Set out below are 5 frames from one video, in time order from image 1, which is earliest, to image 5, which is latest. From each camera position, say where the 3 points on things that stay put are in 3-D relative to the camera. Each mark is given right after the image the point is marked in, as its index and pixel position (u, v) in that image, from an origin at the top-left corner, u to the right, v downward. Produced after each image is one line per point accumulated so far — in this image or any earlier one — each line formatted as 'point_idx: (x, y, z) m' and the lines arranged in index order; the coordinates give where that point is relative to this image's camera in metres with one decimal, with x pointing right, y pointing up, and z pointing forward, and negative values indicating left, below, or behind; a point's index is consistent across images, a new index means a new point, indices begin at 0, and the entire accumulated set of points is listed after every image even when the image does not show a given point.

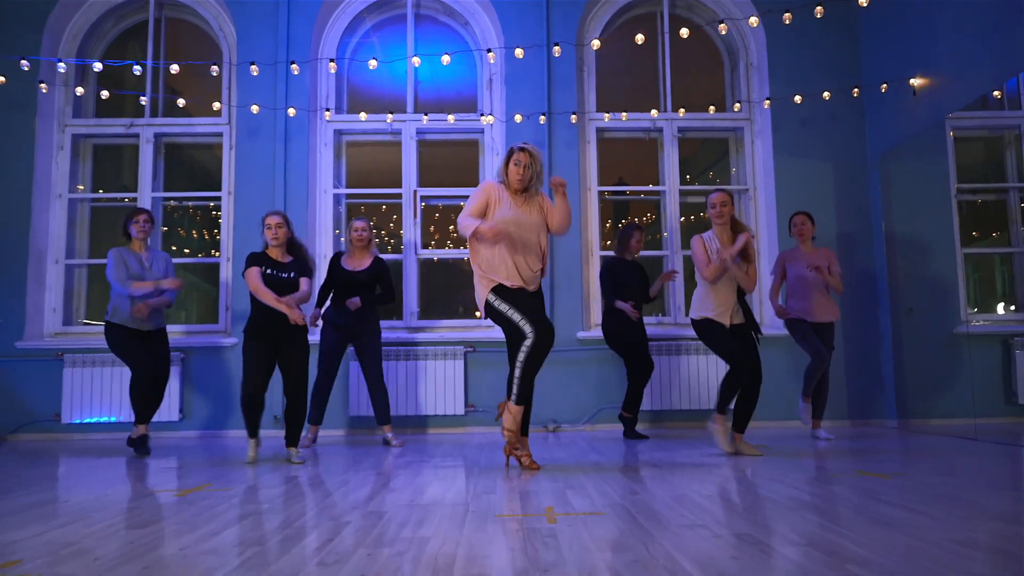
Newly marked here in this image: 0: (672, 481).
0: (+0.5, -0.6, +2.6) m
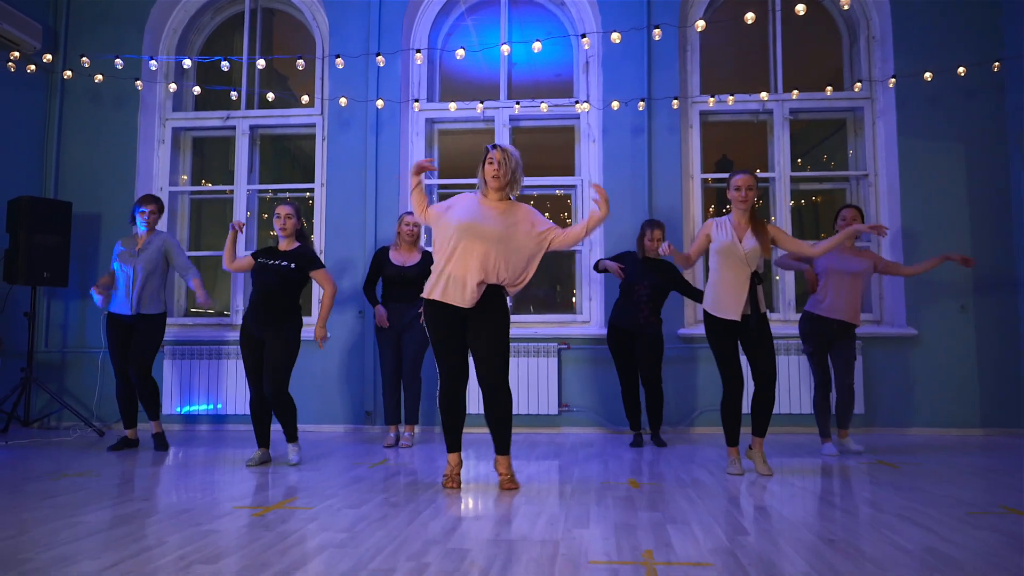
0: (+0.8, -0.7, +2.4) m
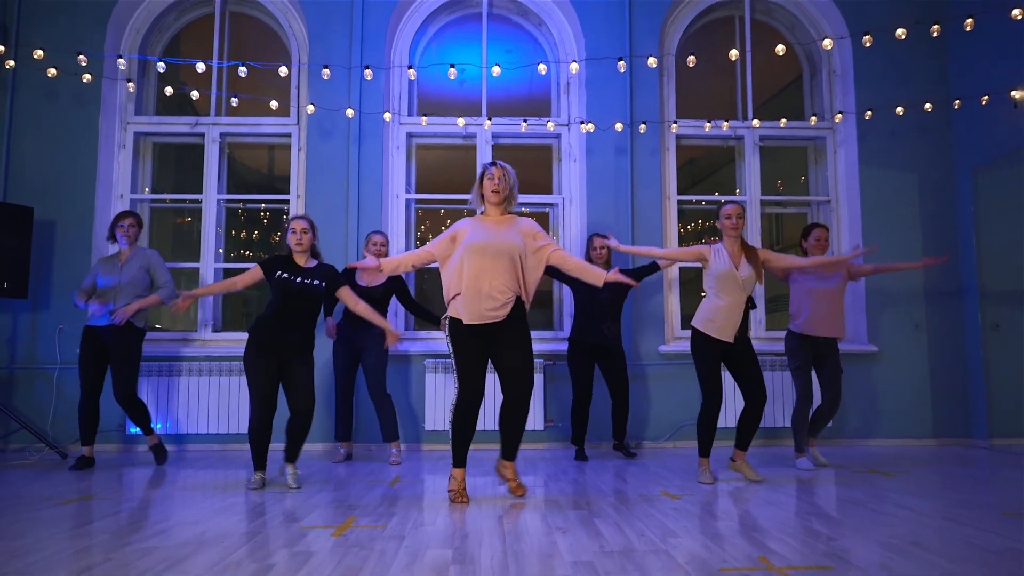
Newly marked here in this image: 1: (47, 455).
0: (+1.0, -0.7, +2.5) m
1: (-2.5, -0.9, +4.3) m
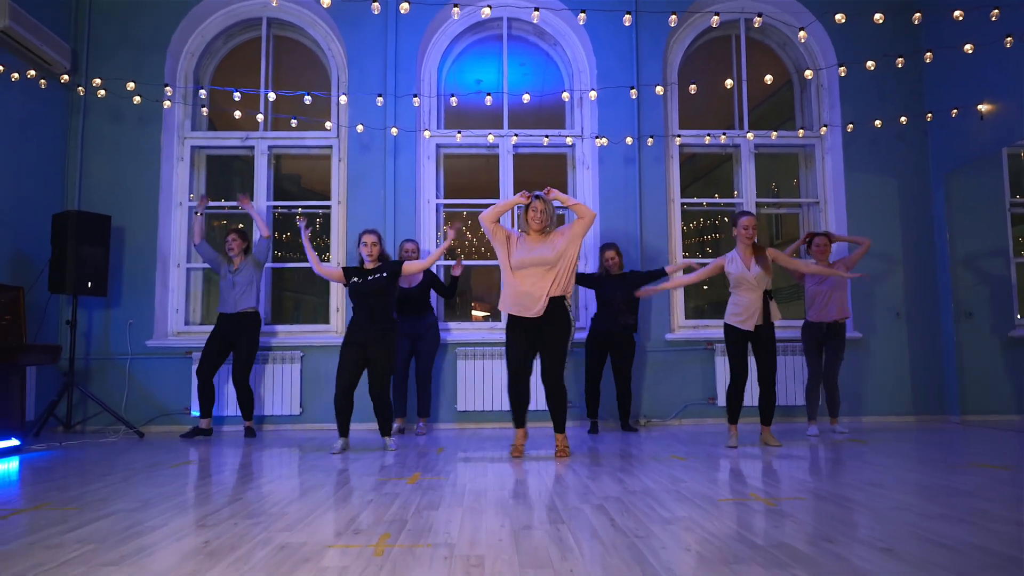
0: (+1.1, -0.7, +3.0) m
1: (-2.3, -0.9, +4.9) m
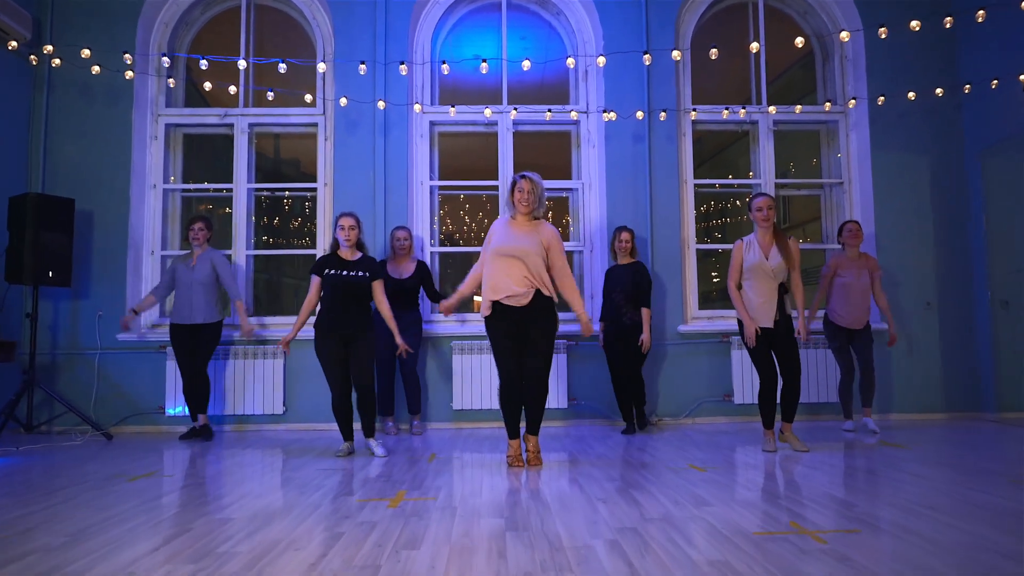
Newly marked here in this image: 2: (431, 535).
0: (+1.1, -0.7, +2.7) m
1: (-2.3, -0.8, +4.5) m
2: (-0.2, -0.6, +2.1) m
